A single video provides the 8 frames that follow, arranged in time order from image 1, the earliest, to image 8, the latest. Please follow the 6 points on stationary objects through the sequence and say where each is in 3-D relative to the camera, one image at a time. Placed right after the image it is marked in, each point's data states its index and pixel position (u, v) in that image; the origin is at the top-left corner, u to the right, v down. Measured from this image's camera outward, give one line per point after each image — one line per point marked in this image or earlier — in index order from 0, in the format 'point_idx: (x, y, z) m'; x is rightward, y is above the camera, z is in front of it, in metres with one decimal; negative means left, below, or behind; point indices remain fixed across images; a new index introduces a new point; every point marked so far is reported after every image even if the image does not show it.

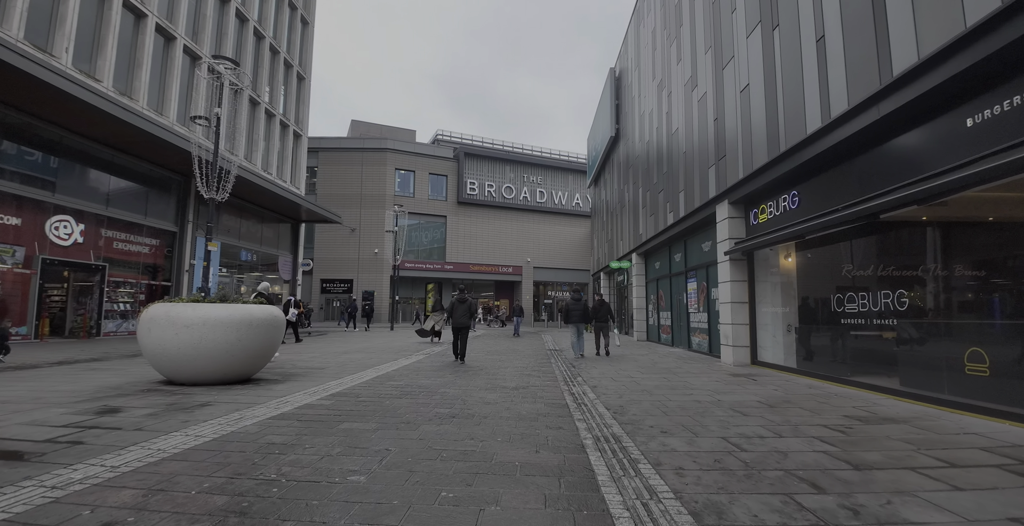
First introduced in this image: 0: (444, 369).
0: (-1.4, -2.2, +9.1) m
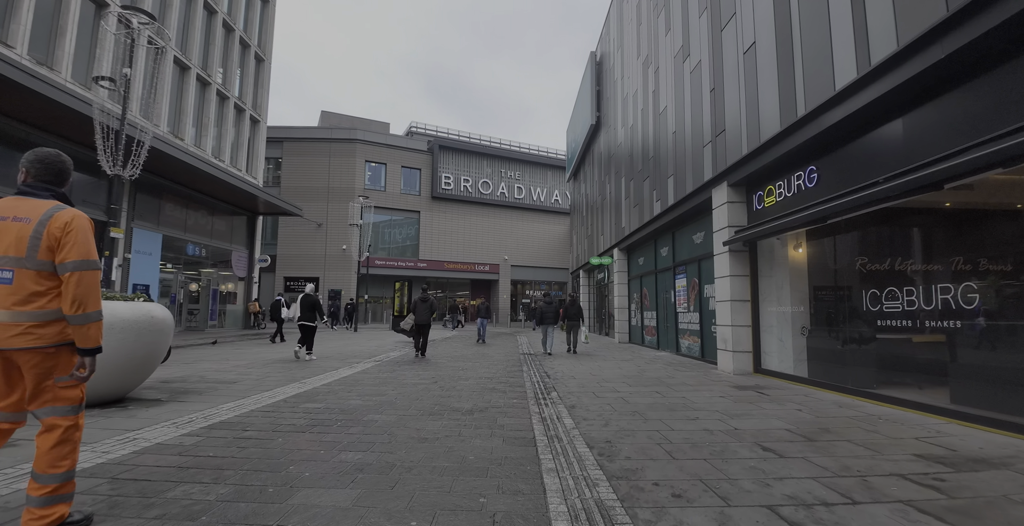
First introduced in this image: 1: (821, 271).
0: (-2.1, -2.0, +7.4) m
1: (+5.1, -0.1, +7.3) m
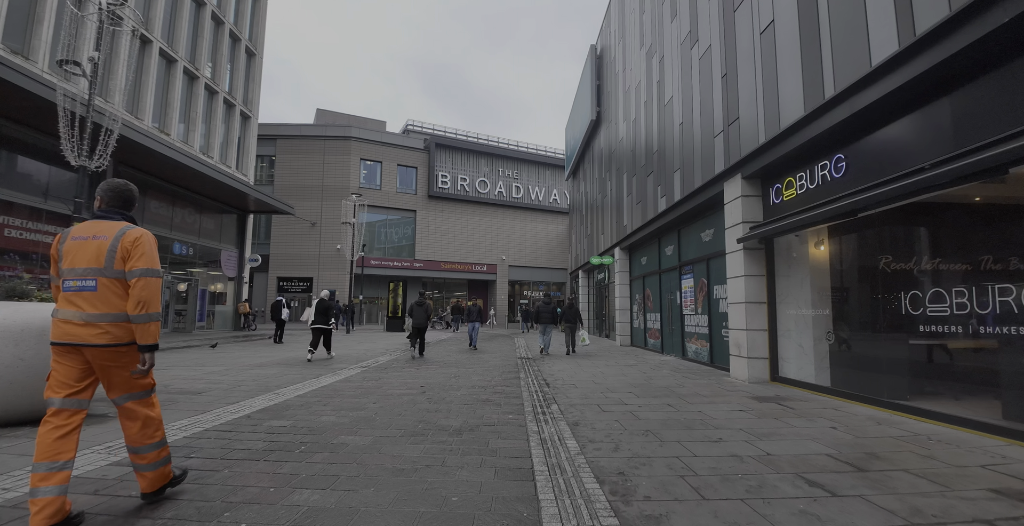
0: (-2.1, -2.0, +6.8) m
1: (+5.0, -0.1, +6.7) m
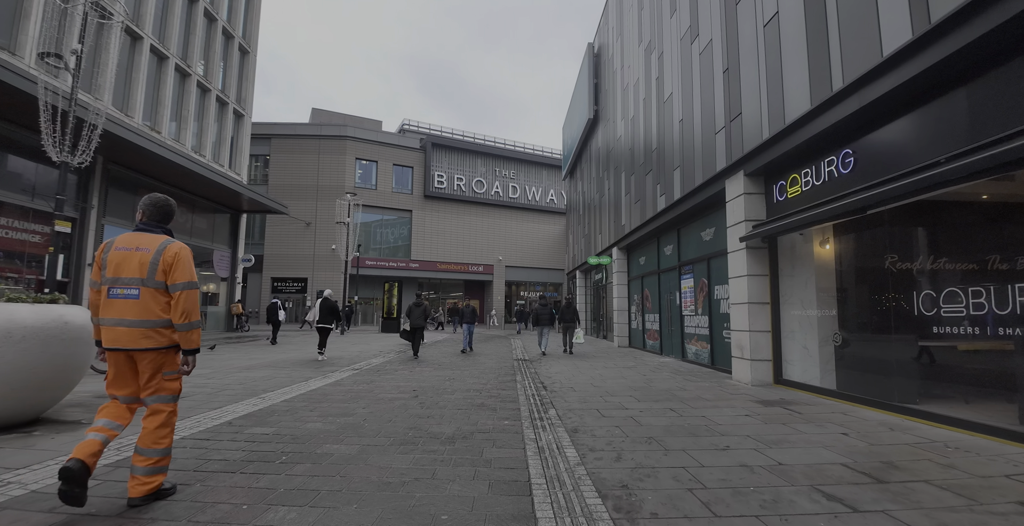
0: (-2.2, -1.9, +6.5) m
1: (+5.0, -0.1, +6.5) m
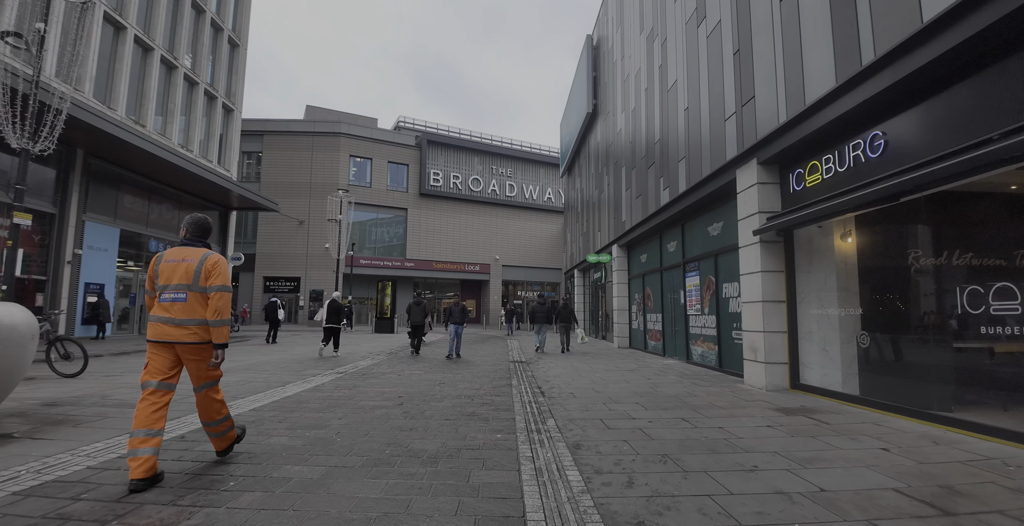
0: (-2.3, -1.9, +5.9) m
1: (+4.9, 0.0, +5.9) m
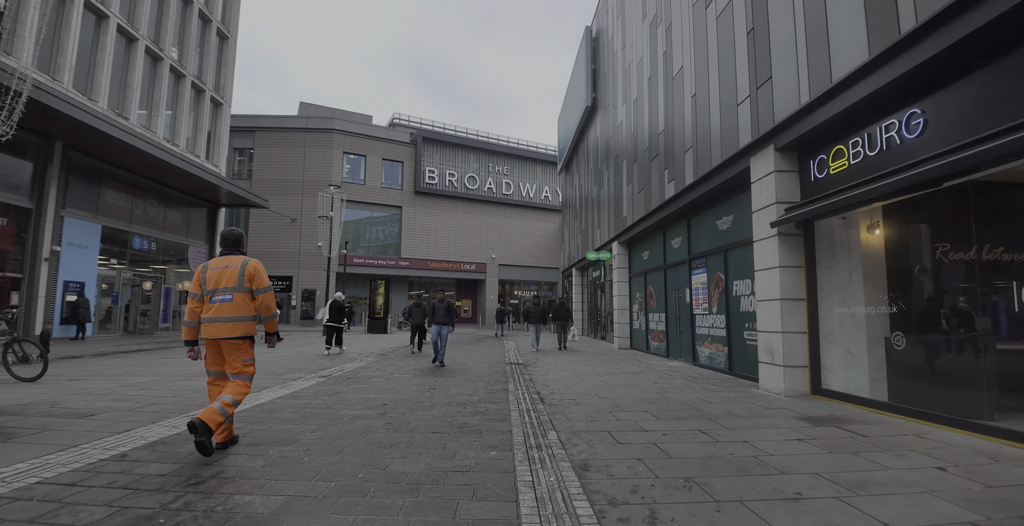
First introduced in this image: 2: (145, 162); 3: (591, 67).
0: (-2.3, -1.8, +5.3) m
1: (+4.8, 0.0, +5.4) m
2: (-15.6, +4.3, +18.8) m
3: (+3.4, +8.5, +19.2) m
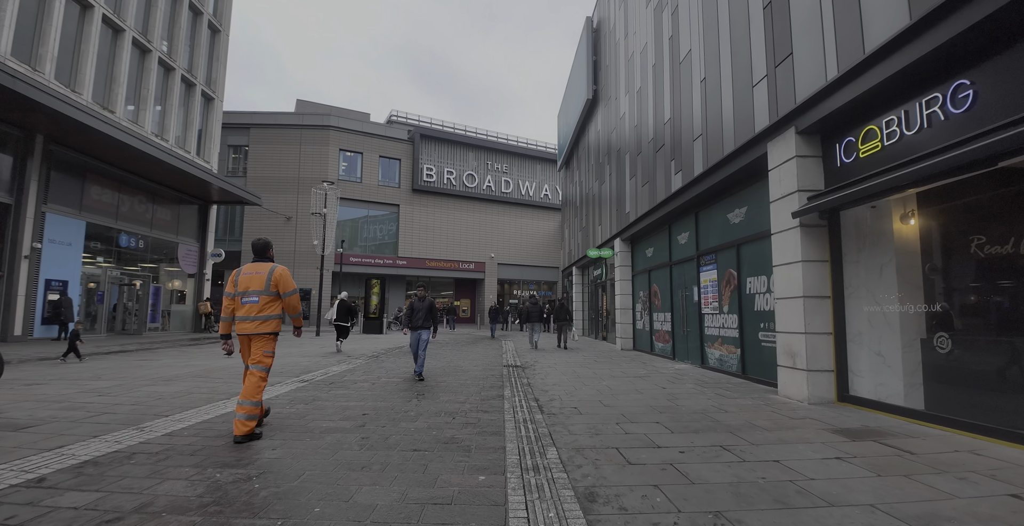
0: (-2.4, -1.7, +4.7) m
1: (+4.8, +0.1, +4.8) m
2: (-15.7, +4.4, +18.2) m
3: (+3.4, +8.6, +18.6) m
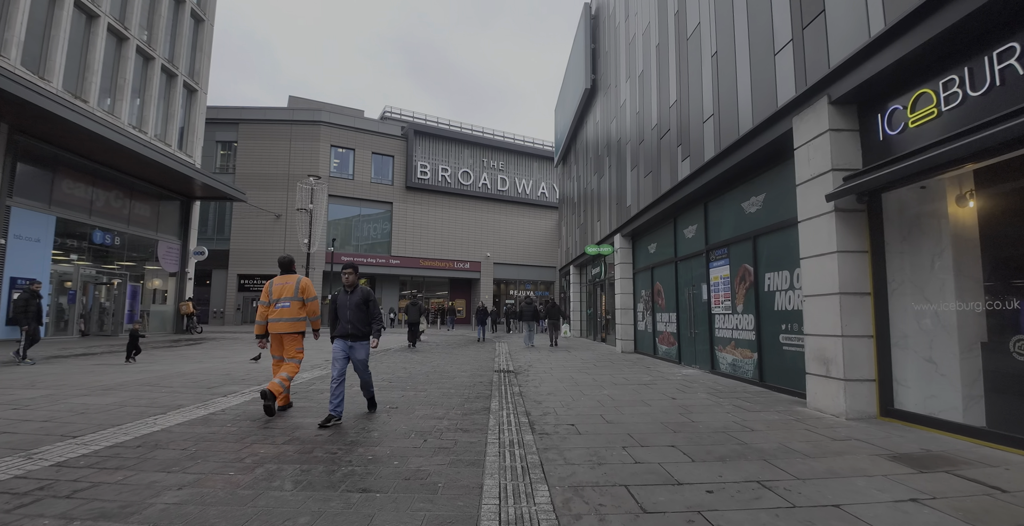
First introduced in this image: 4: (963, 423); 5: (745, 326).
0: (-2.5, -1.6, +3.8) m
1: (+4.6, +0.2, +4.0) m
2: (-15.9, +4.5, +17.3) m
3: (+3.2, +8.7, +17.8) m
4: (+4.5, -1.6, +4.4) m
5: (+3.9, -1.1, +7.3) m
